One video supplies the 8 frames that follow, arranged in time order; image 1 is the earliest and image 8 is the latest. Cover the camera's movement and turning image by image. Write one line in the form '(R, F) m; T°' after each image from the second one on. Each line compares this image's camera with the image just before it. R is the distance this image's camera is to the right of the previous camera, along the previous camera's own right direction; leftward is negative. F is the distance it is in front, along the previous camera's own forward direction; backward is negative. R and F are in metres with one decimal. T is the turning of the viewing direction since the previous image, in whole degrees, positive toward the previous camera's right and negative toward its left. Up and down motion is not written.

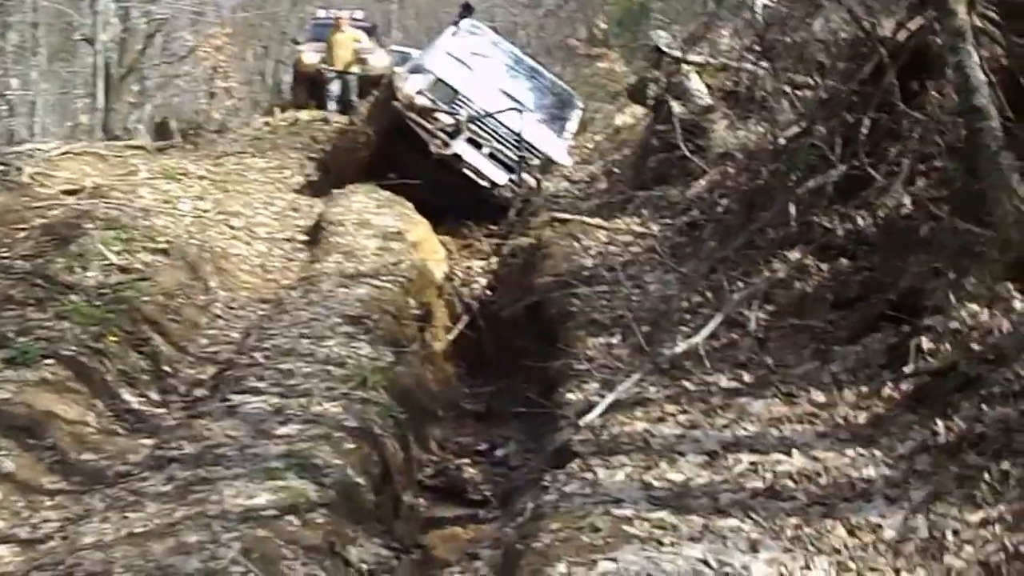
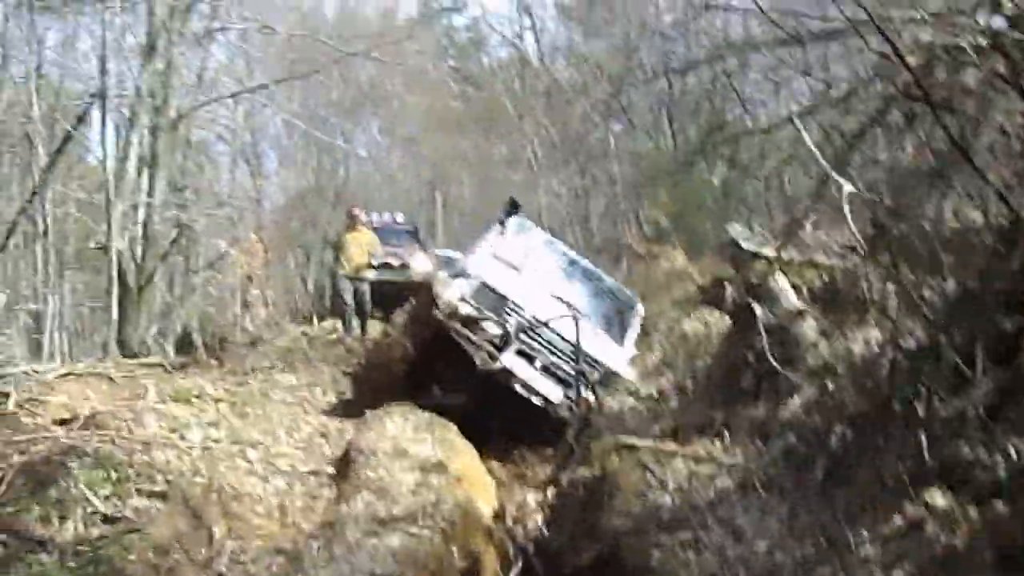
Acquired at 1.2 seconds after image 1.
(-0.1, +1.4) m; -1°
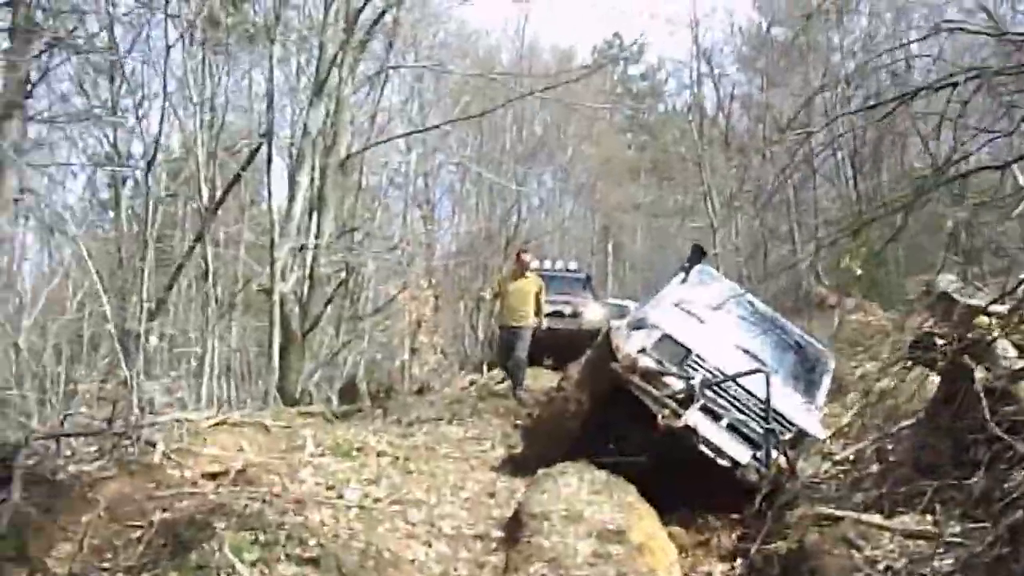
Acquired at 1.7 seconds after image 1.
(-0.1, +0.8) m; -5°
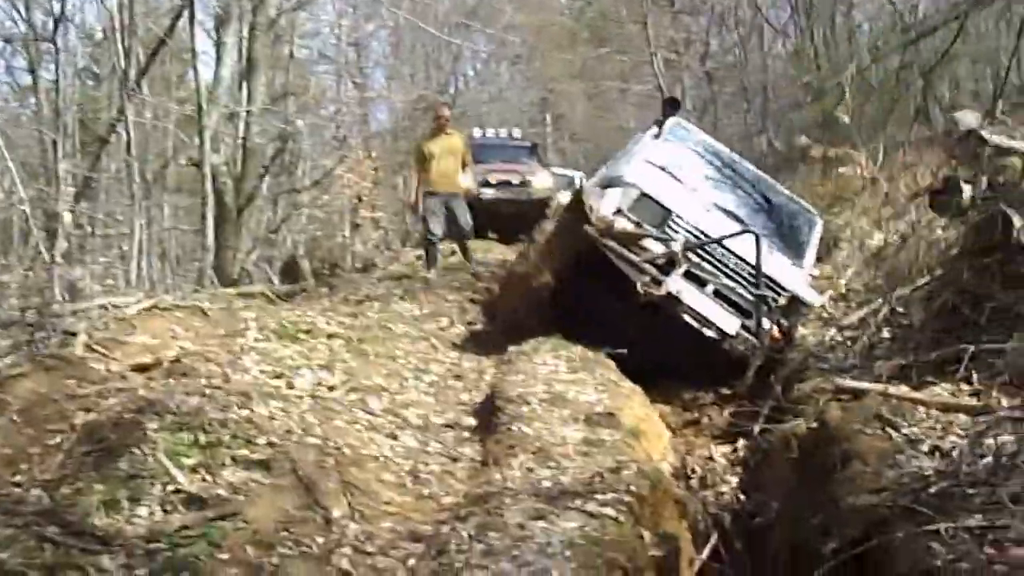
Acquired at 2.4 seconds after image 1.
(-0.1, +1.0) m; +2°
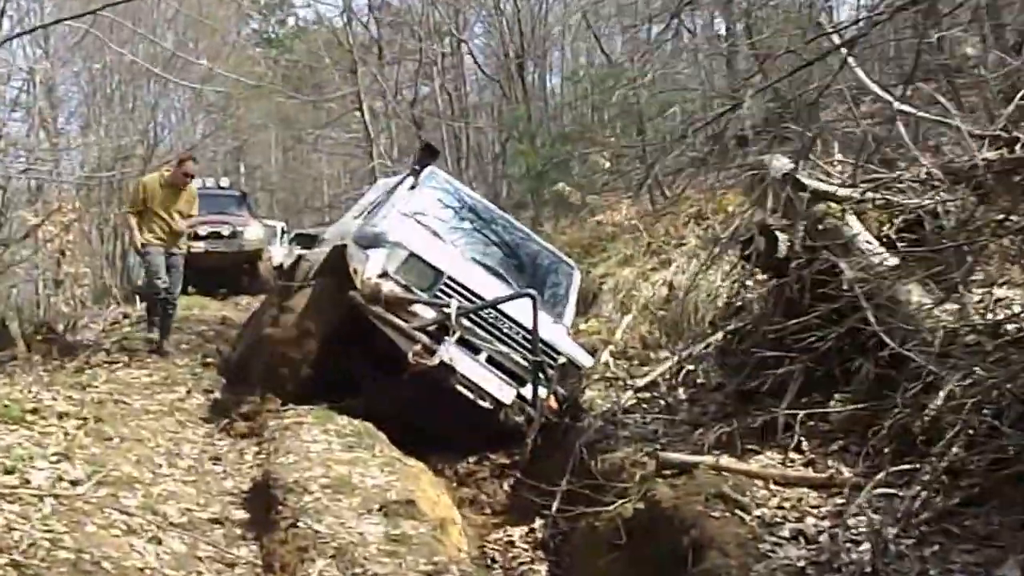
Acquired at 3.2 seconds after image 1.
(-0.3, +0.9) m; +9°
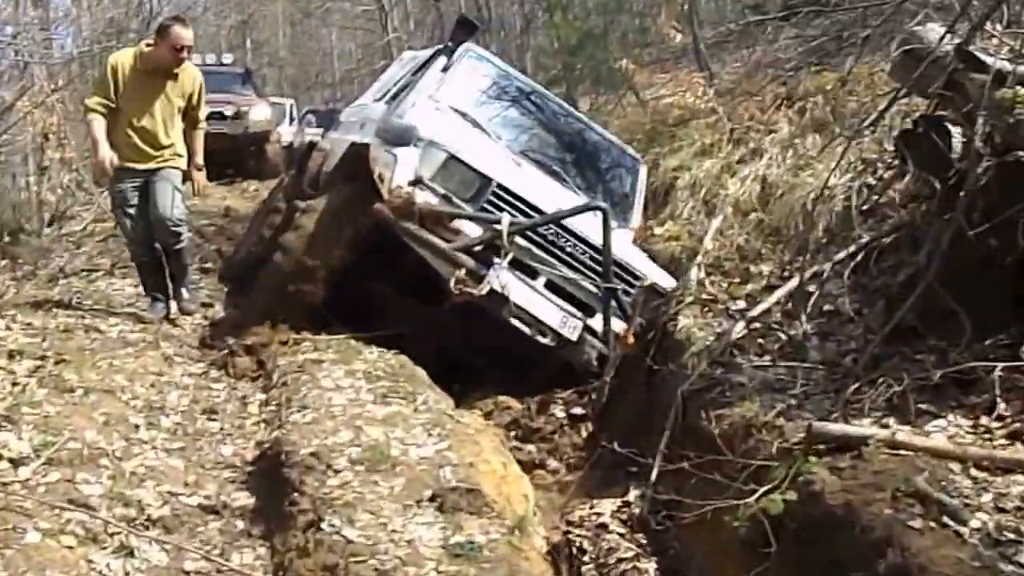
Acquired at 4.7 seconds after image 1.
(-0.2, +1.7) m; 0°
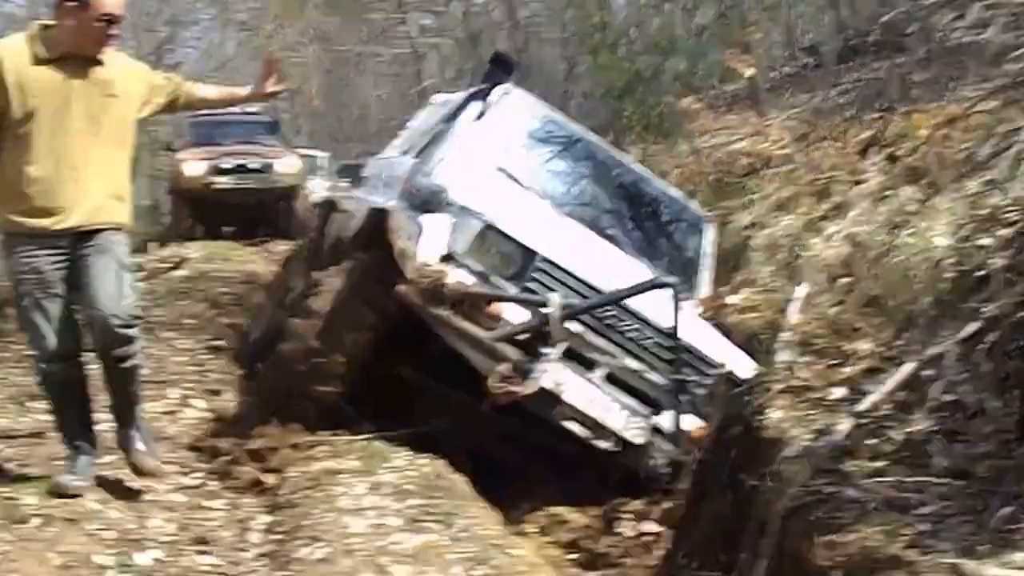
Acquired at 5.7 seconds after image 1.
(0.0, +1.0) m; -1°
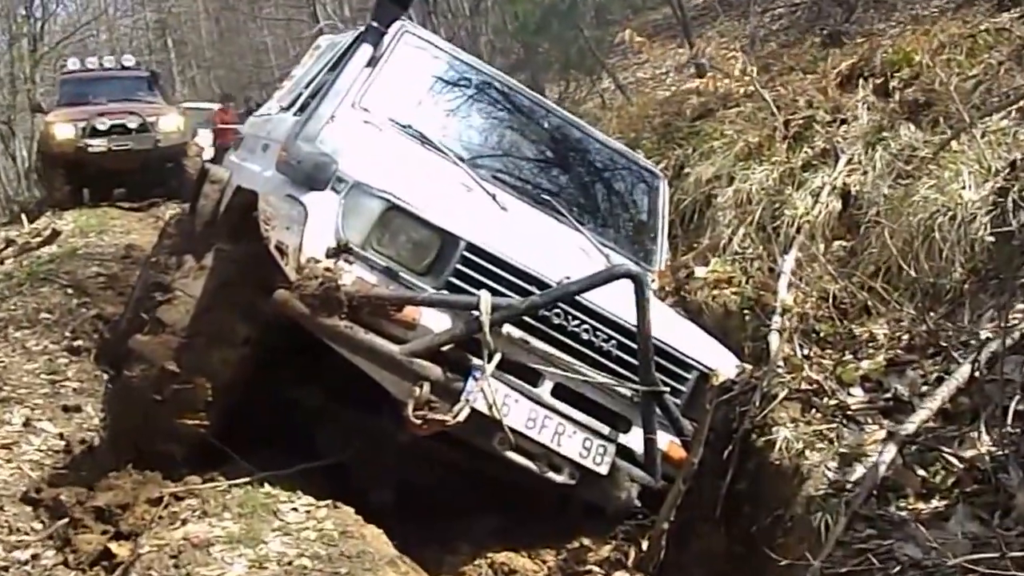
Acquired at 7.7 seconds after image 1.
(0.0, +1.3) m; +3°
